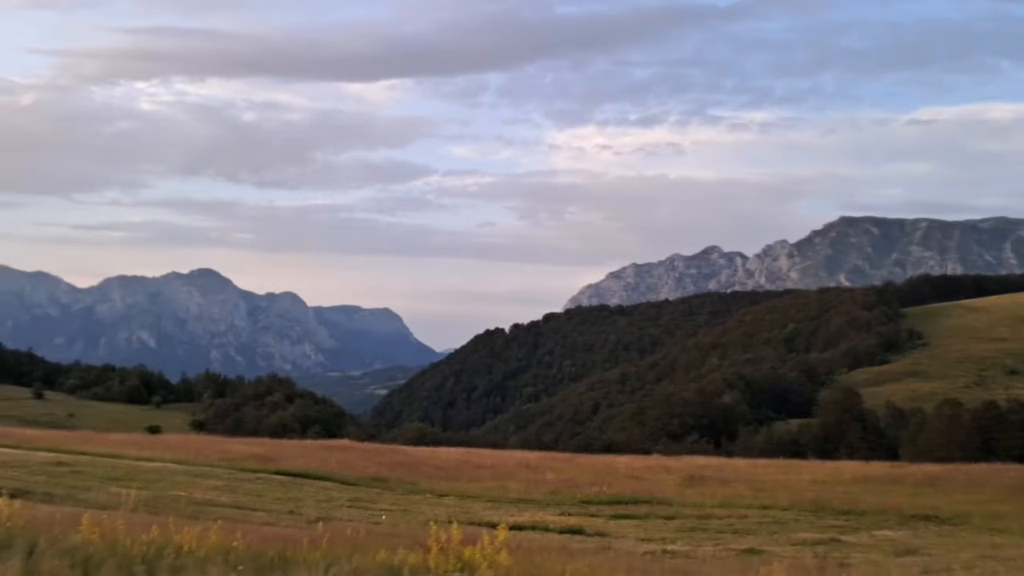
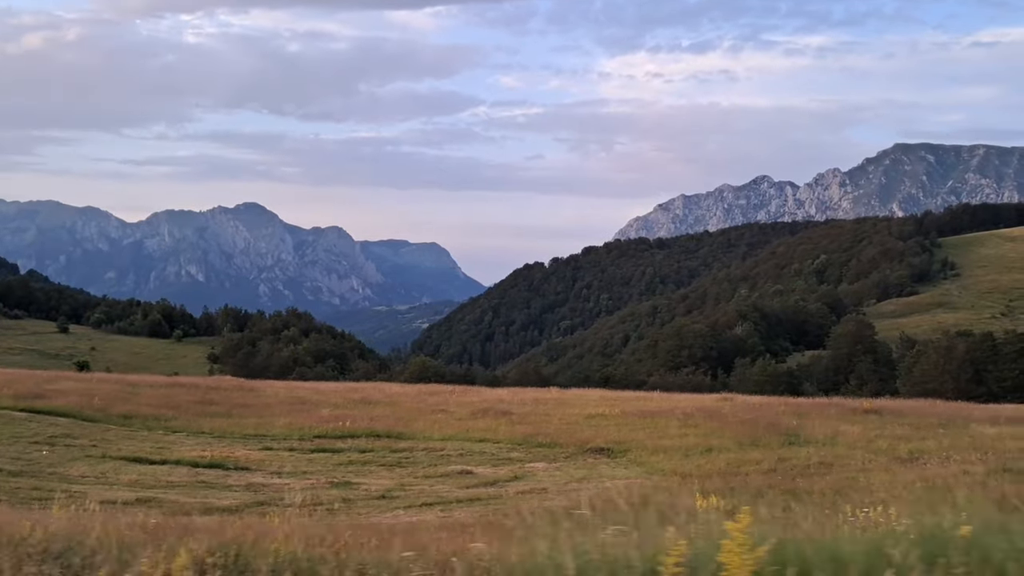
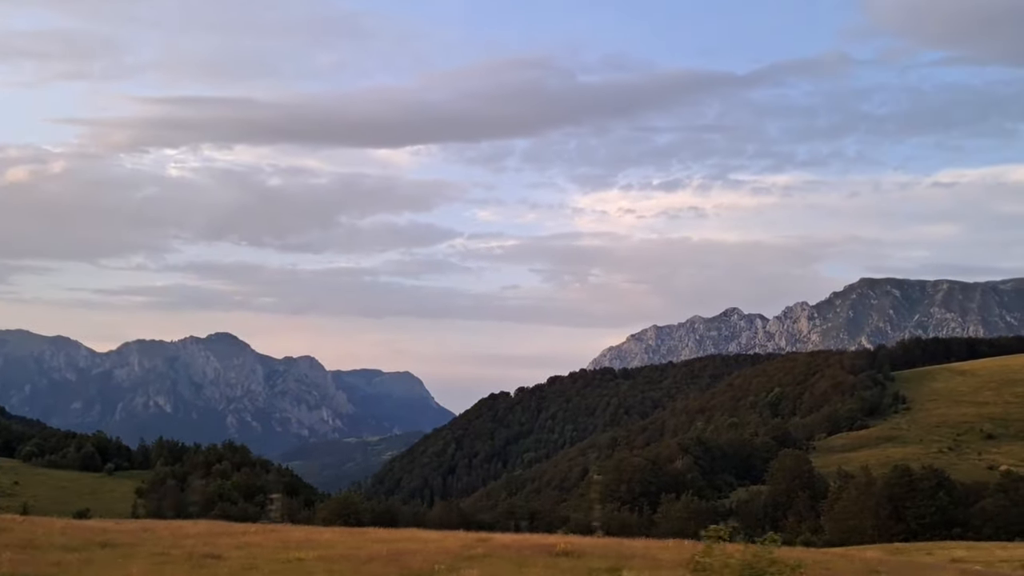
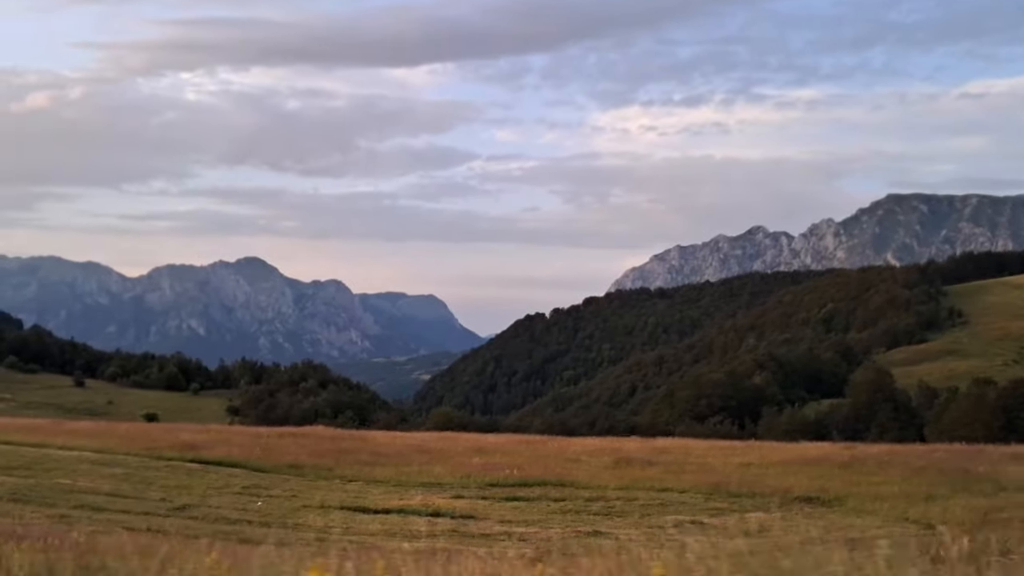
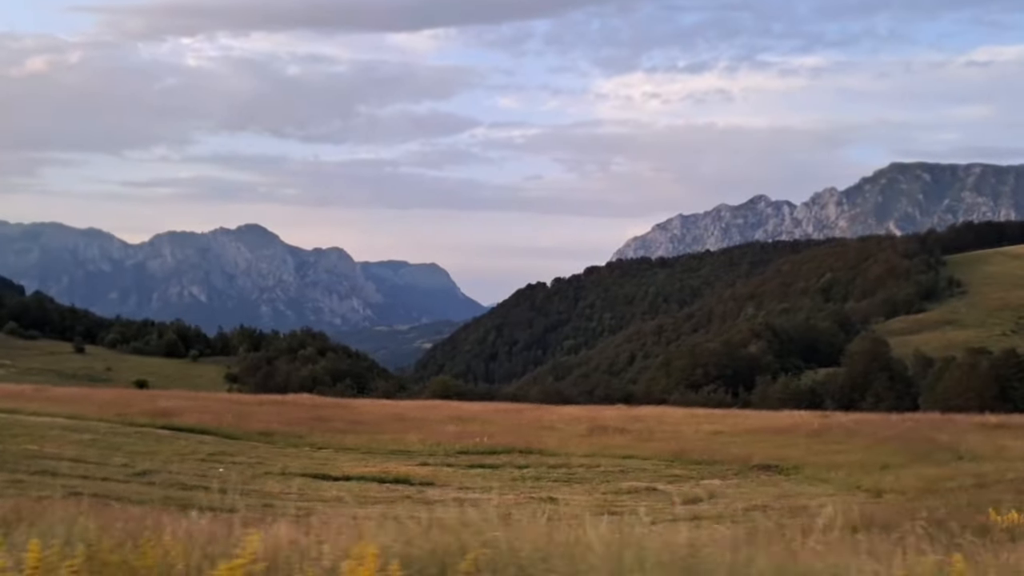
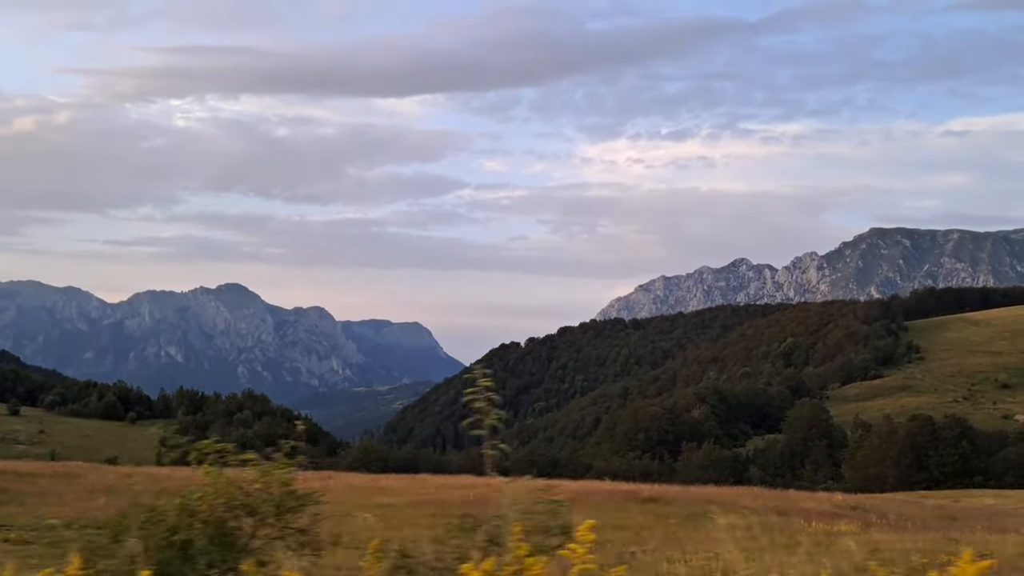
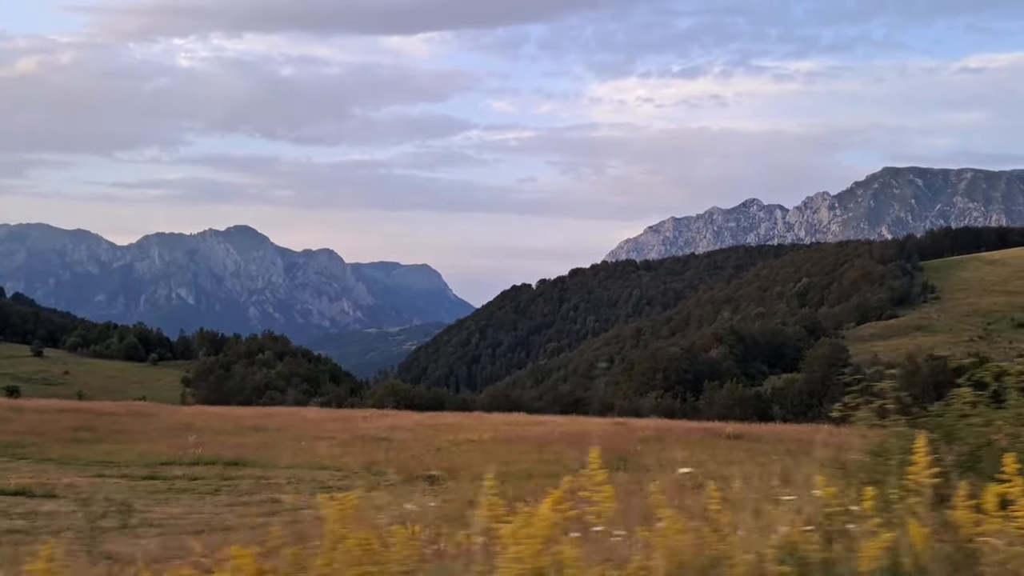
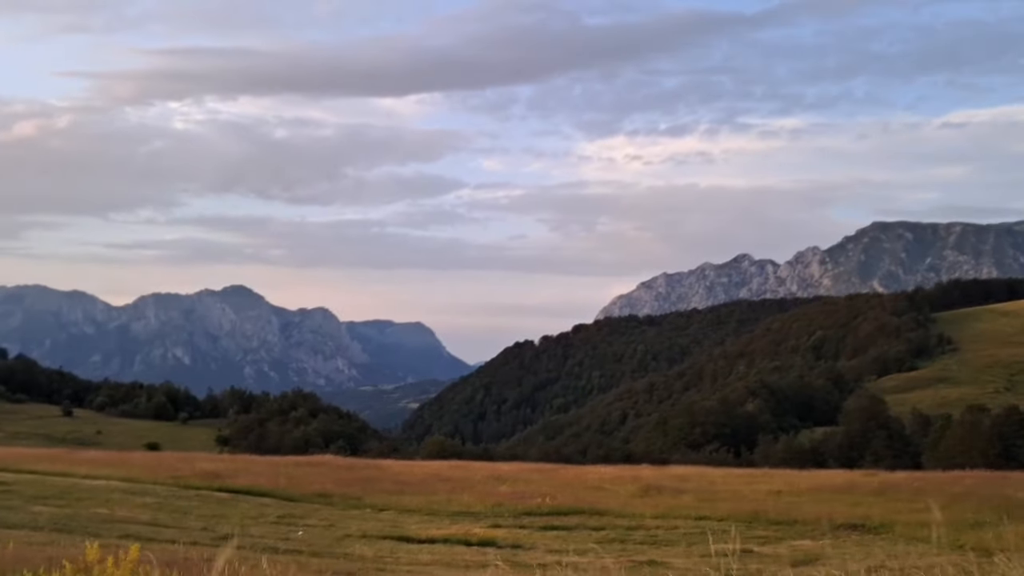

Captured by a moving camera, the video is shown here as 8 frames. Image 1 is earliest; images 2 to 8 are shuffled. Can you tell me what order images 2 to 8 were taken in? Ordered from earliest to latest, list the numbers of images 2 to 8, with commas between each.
8, 4, 5, 2, 7, 6, 3
